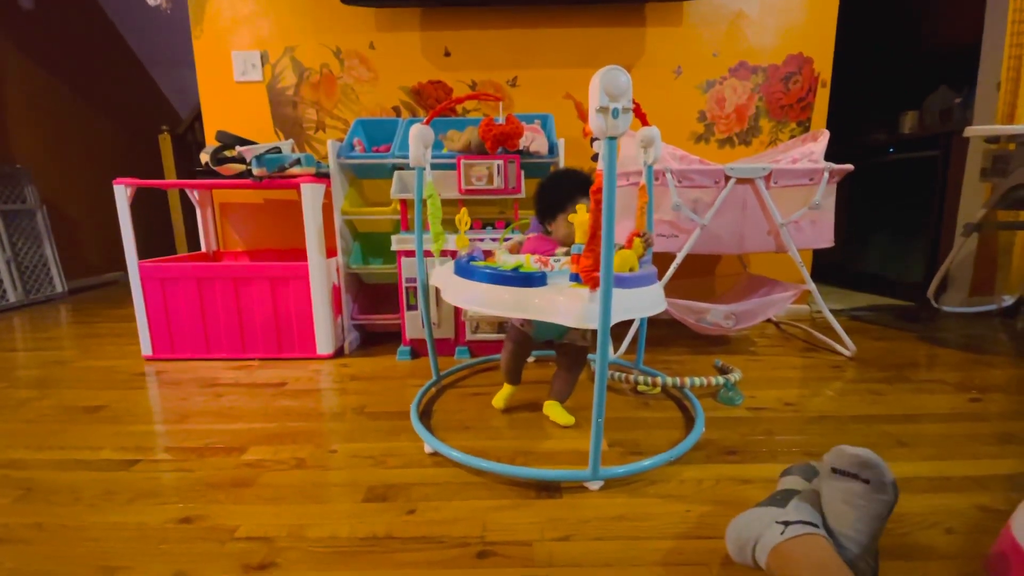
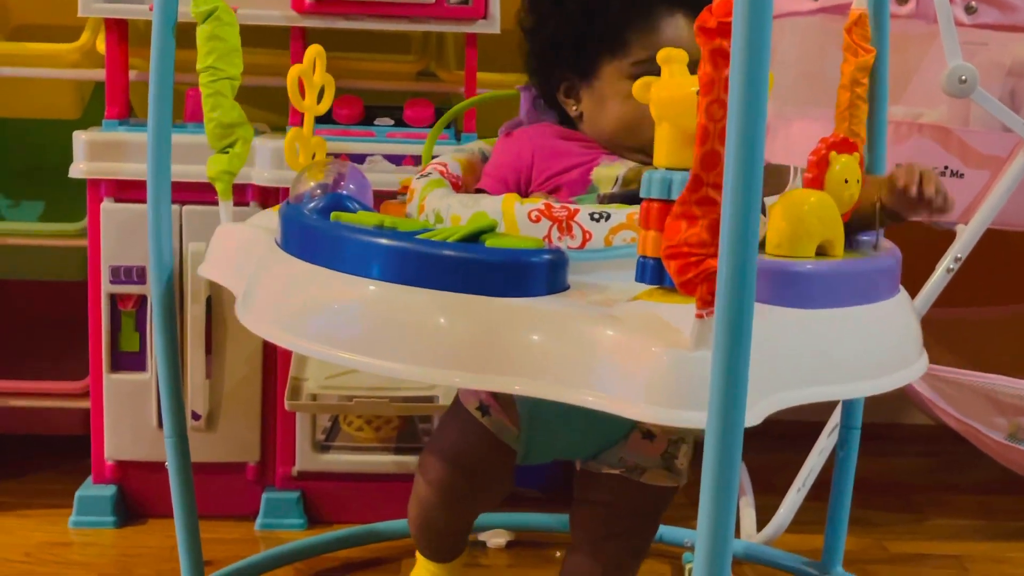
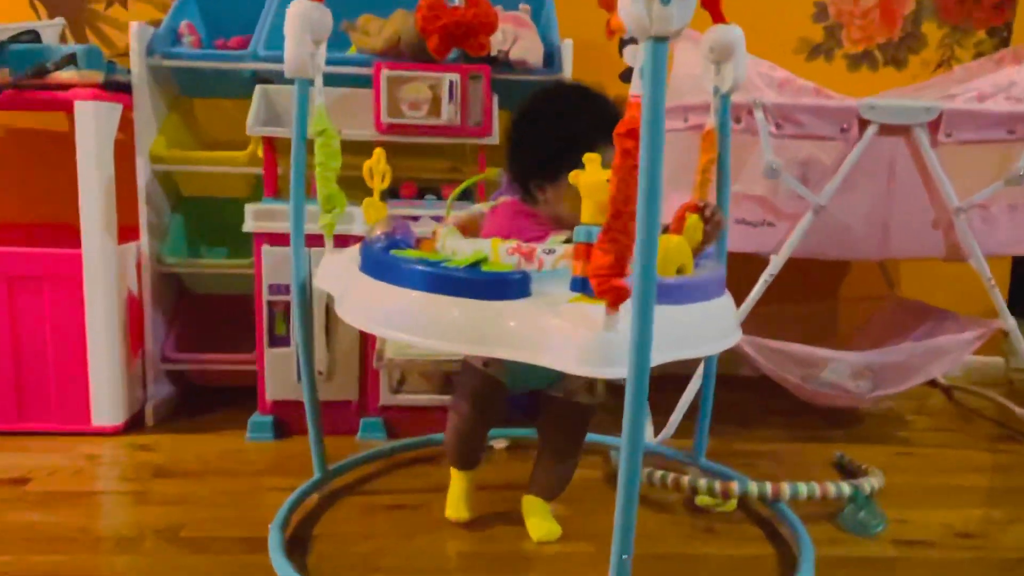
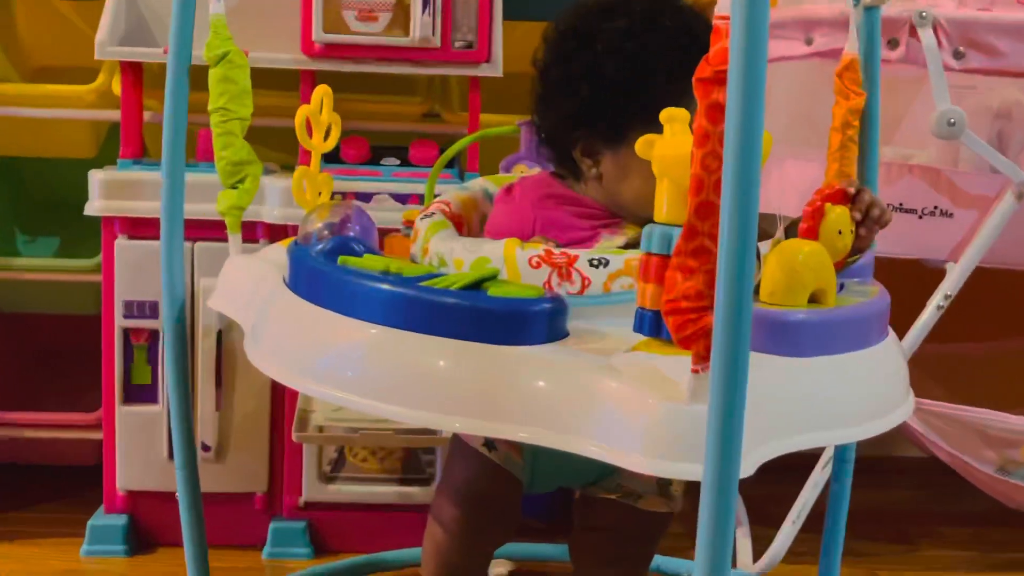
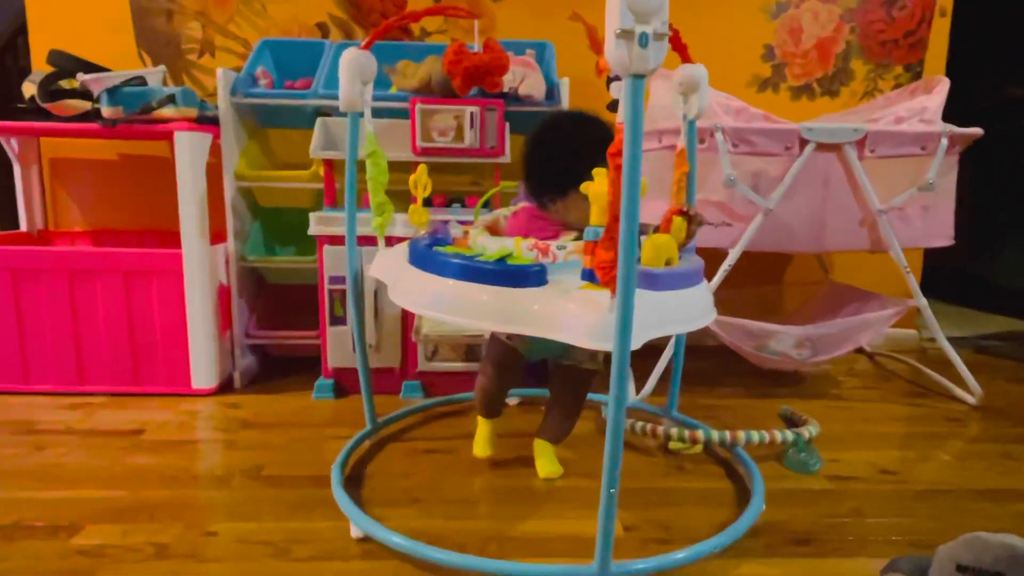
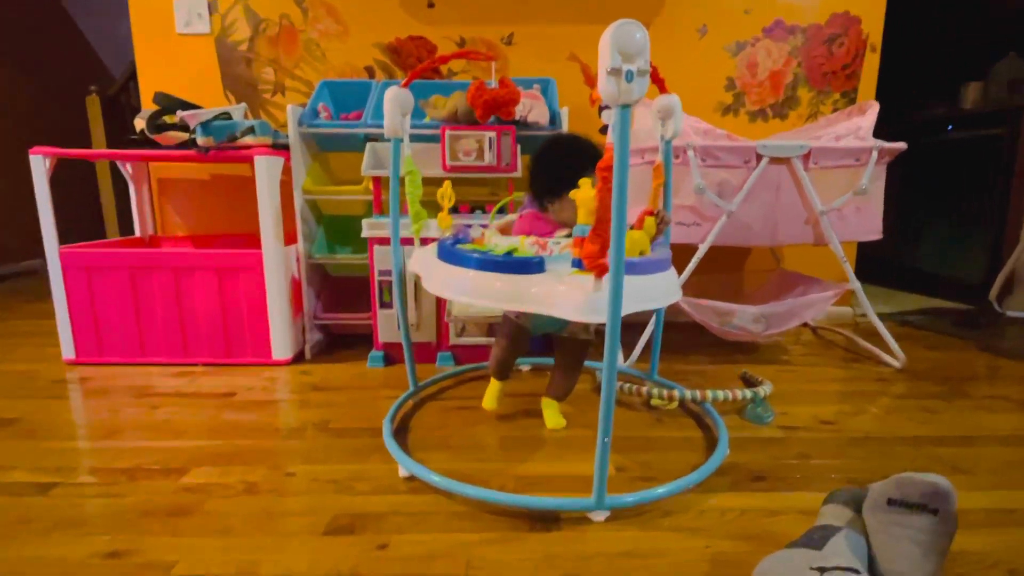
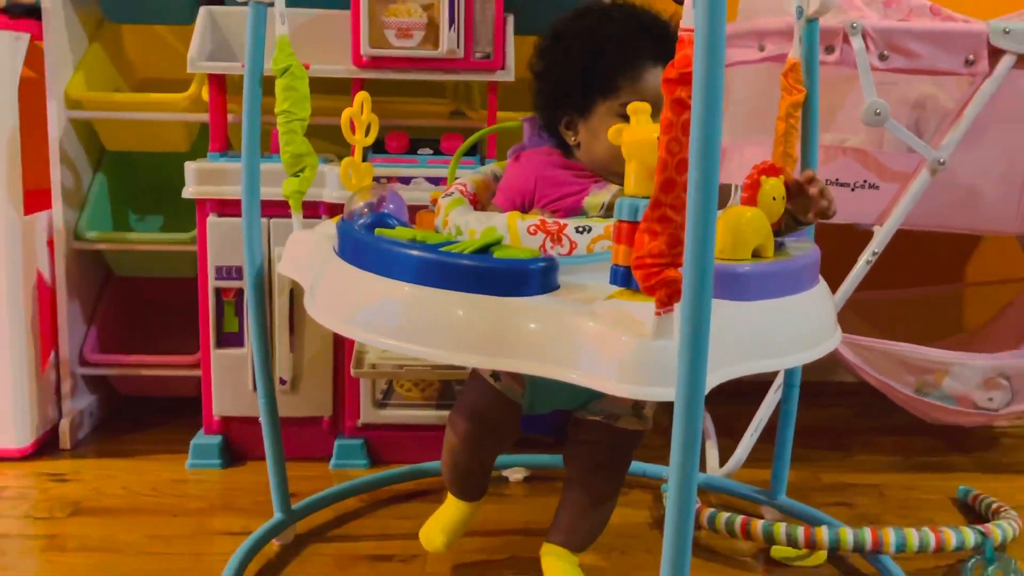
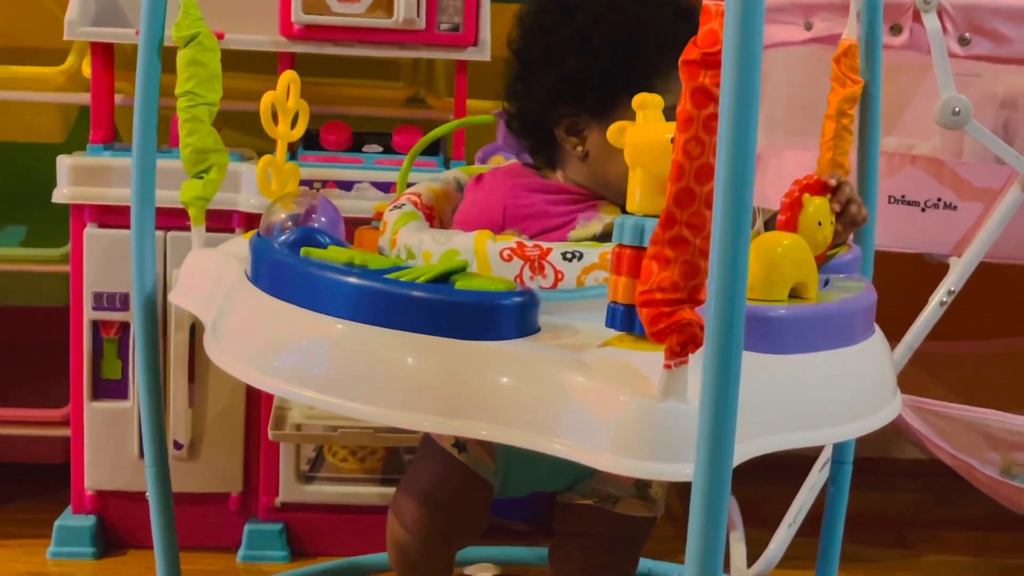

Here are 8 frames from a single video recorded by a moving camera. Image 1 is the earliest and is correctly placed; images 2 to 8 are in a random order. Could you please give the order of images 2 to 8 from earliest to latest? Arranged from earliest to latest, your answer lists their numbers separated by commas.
6, 5, 3, 4, 8, 2, 7
